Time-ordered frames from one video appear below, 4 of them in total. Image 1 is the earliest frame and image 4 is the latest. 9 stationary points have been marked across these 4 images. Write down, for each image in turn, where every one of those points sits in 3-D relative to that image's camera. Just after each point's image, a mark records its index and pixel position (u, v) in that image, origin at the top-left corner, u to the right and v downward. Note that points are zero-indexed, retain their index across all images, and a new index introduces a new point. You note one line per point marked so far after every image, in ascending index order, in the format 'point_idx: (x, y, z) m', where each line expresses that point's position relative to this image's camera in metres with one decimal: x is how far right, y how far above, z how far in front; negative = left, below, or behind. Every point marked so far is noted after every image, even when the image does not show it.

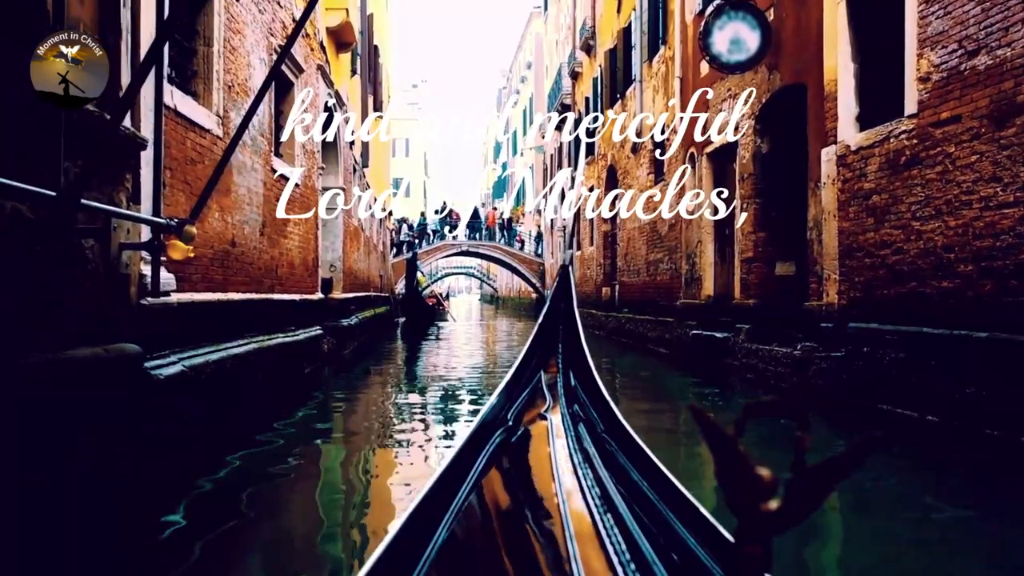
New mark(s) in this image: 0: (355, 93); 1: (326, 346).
0: (-2.8, +3.5, +13.6) m
1: (-2.3, -0.7, +9.4) m
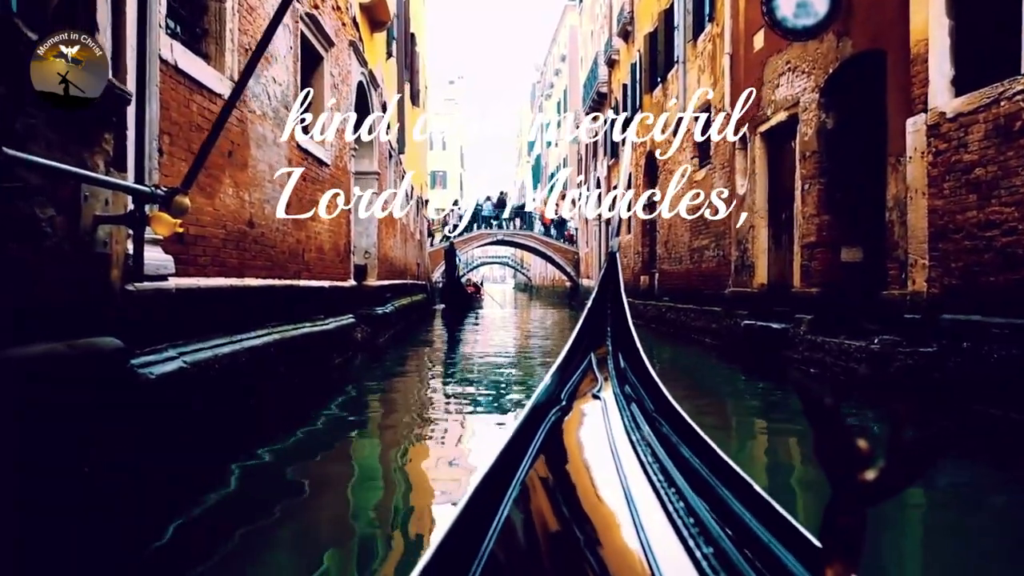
0: (-2.1, +3.7, +13.2) m
1: (-1.8, -0.6, +8.9) m
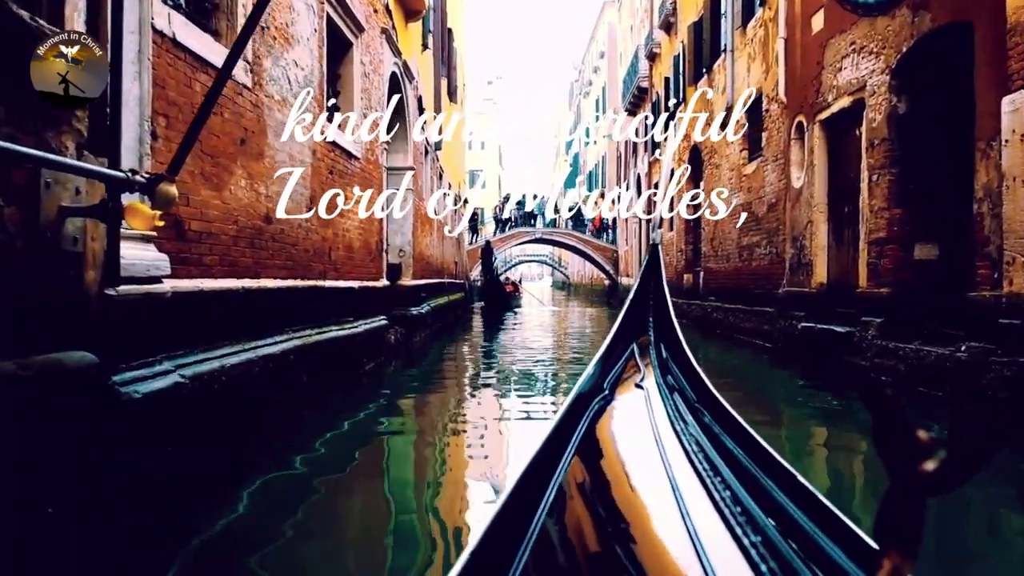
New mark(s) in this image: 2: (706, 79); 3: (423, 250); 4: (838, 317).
0: (-1.5, +3.7, +12.8) m
1: (-1.4, -0.6, +8.5) m
2: (+3.4, +3.7, +13.2) m
3: (-1.4, +0.6, +11.9) m
4: (+3.2, -0.3, +7.3) m
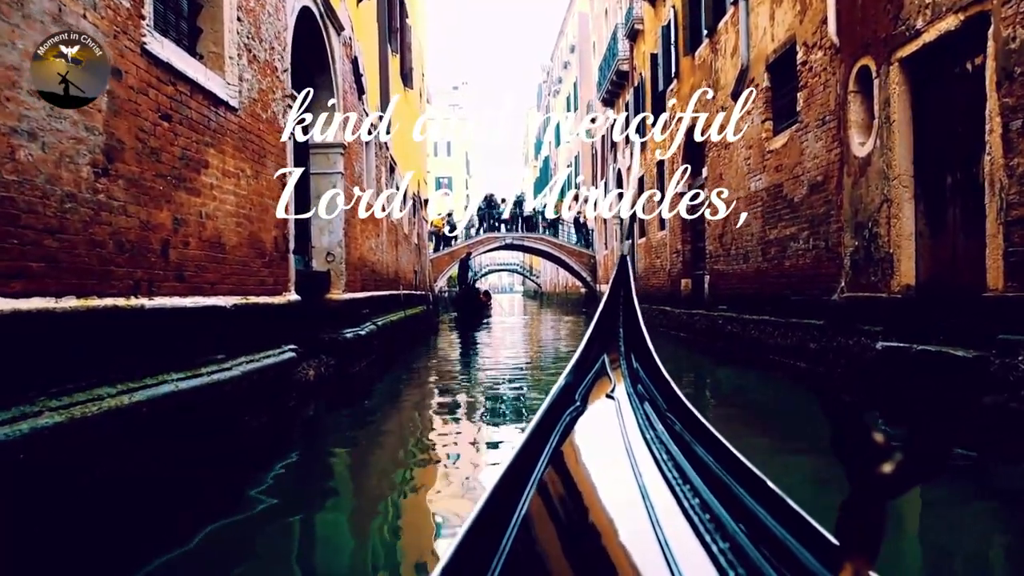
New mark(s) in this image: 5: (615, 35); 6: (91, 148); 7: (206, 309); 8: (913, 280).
0: (-2.0, +3.5, +10.4) m
1: (-1.7, -0.7, +6.1) m
2: (+2.9, +3.6, +11.0) m
3: (-1.8, +0.4, +9.5) m
4: (+2.9, -0.3, +5.0) m
5: (+2.6, +6.4, +19.0) m
6: (-1.7, +0.5, +2.9) m
7: (-1.6, -0.1, +4.1) m
8: (+3.0, +0.1, +5.7) m
